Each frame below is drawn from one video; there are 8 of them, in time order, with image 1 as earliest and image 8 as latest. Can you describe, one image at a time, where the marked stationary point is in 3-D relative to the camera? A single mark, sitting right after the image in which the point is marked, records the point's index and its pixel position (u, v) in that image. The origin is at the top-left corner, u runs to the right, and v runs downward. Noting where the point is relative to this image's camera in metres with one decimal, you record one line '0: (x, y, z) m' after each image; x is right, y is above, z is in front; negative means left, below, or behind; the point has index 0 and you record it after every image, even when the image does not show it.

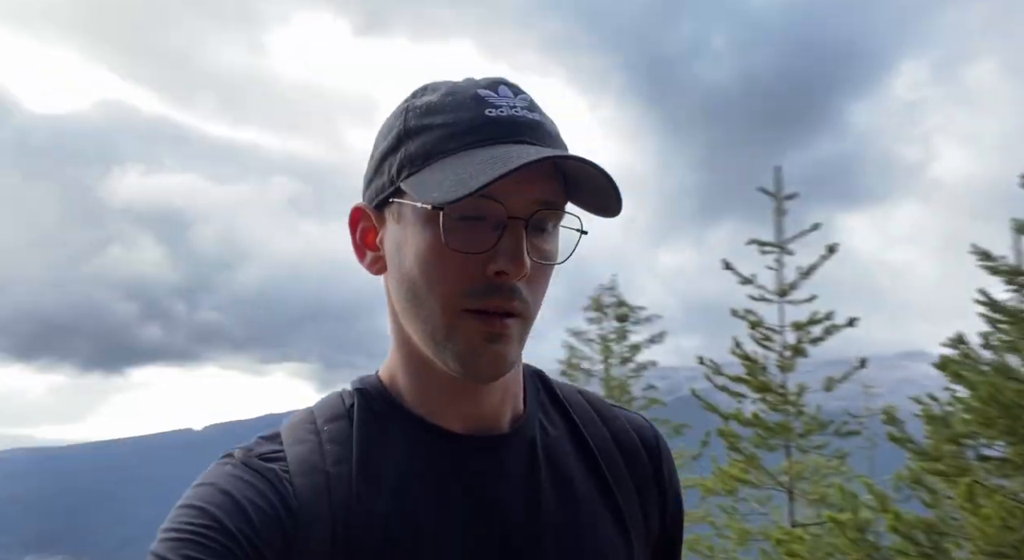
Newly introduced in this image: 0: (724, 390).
0: (+3.5, -1.8, +10.8) m
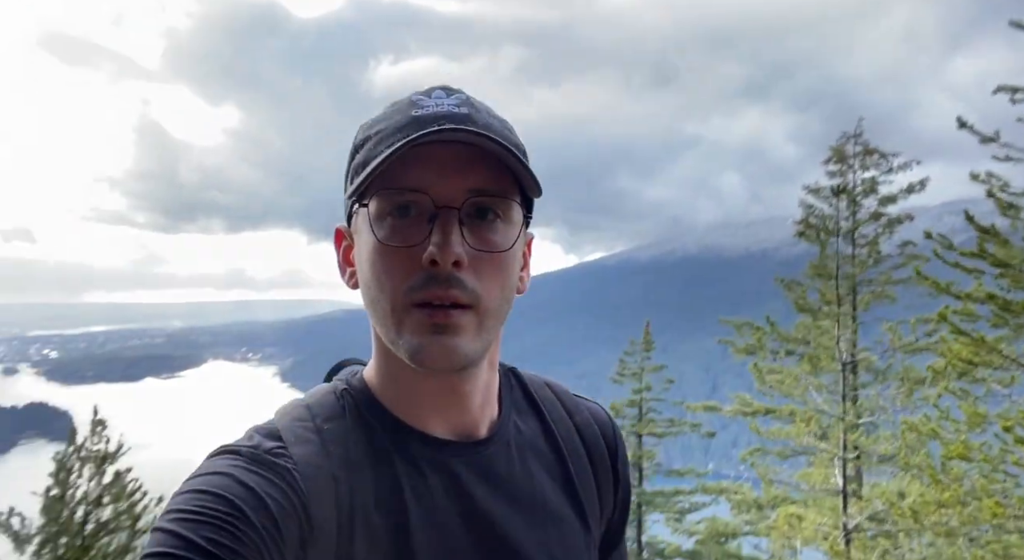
0: (+6.5, +0.2, +9.6) m
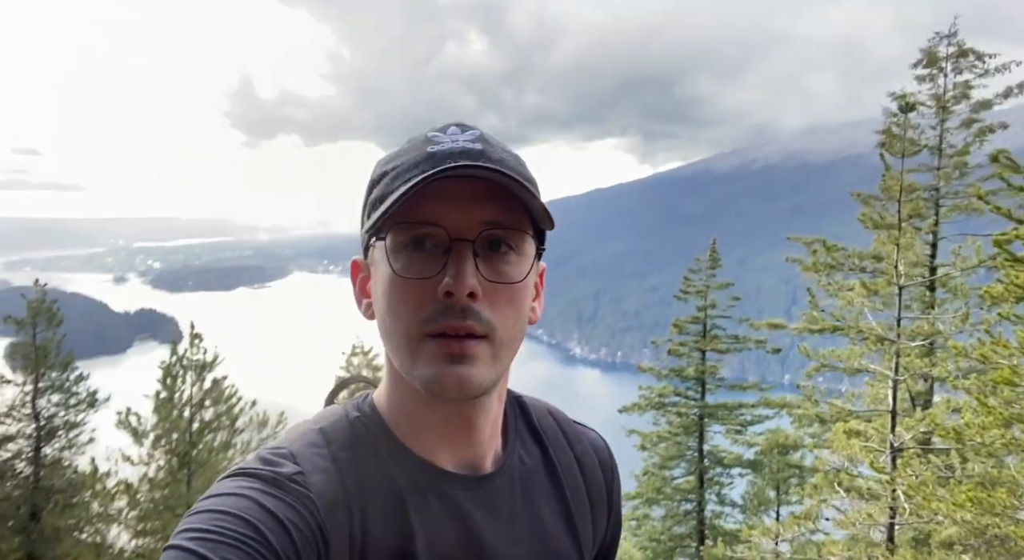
0: (+7.2, +1.3, +9.2) m
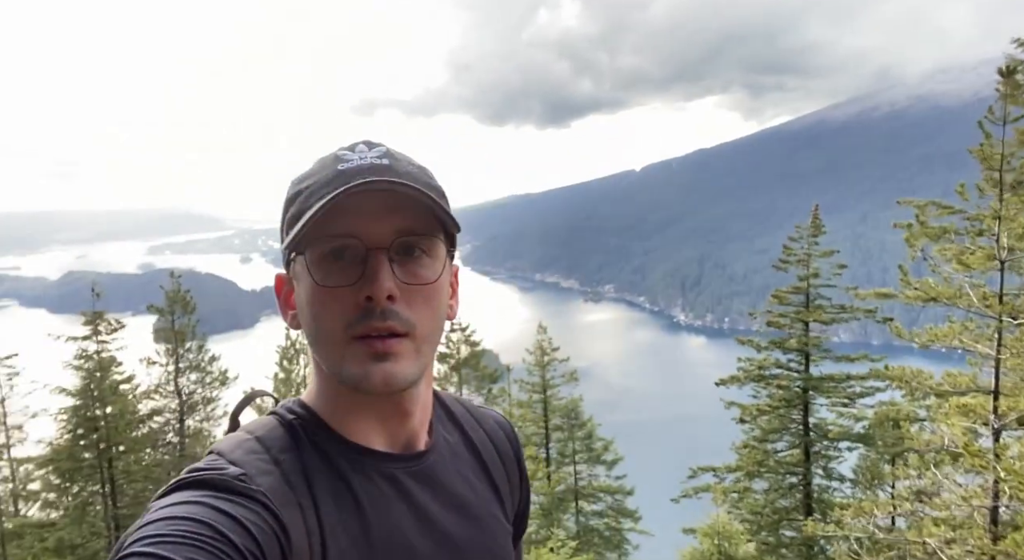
0: (+8.1, +1.6, +8.5) m
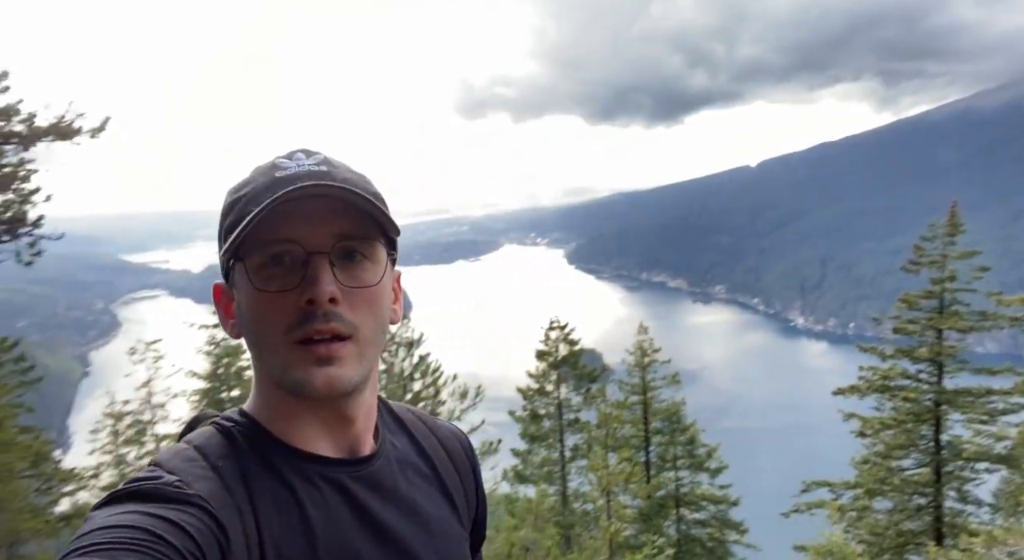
0: (+9.1, +1.5, +6.9) m
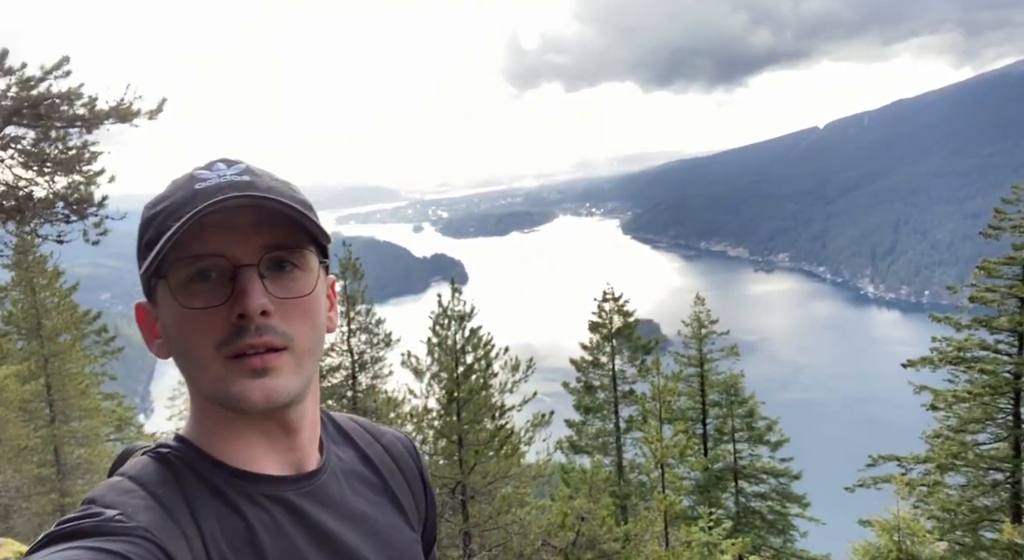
0: (+9.4, +1.9, +6.0) m
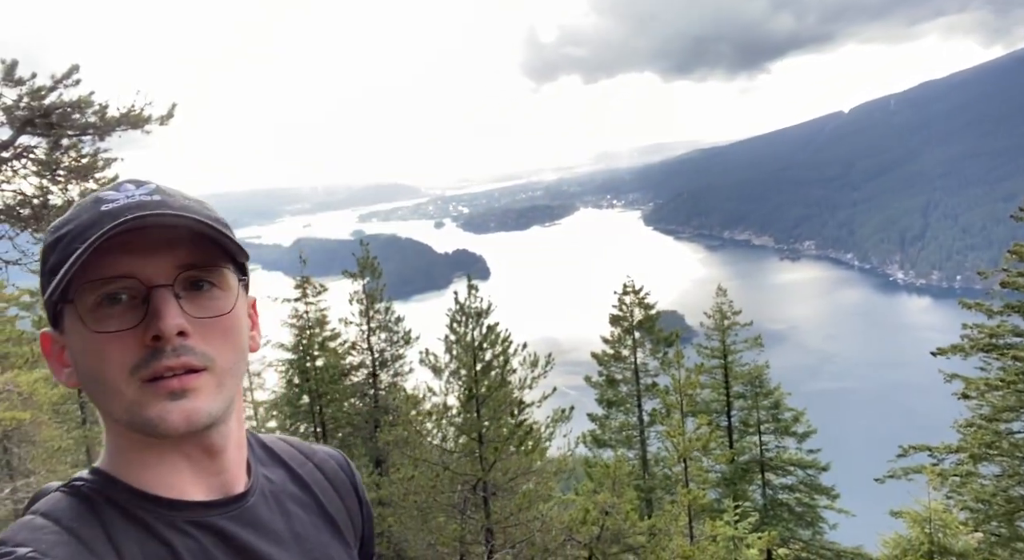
0: (+9.4, +2.1, +5.5) m
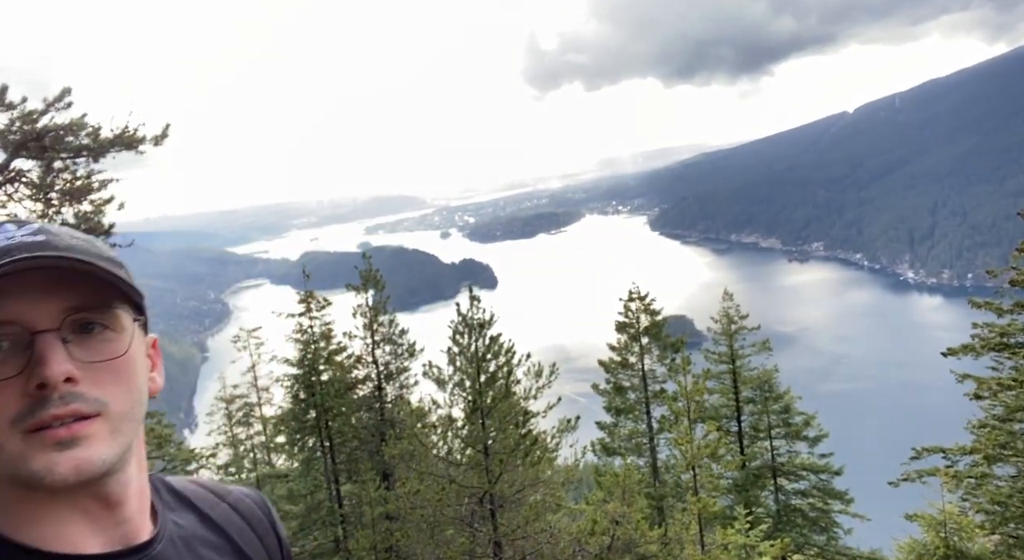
0: (+9.3, +2.2, +5.4) m
